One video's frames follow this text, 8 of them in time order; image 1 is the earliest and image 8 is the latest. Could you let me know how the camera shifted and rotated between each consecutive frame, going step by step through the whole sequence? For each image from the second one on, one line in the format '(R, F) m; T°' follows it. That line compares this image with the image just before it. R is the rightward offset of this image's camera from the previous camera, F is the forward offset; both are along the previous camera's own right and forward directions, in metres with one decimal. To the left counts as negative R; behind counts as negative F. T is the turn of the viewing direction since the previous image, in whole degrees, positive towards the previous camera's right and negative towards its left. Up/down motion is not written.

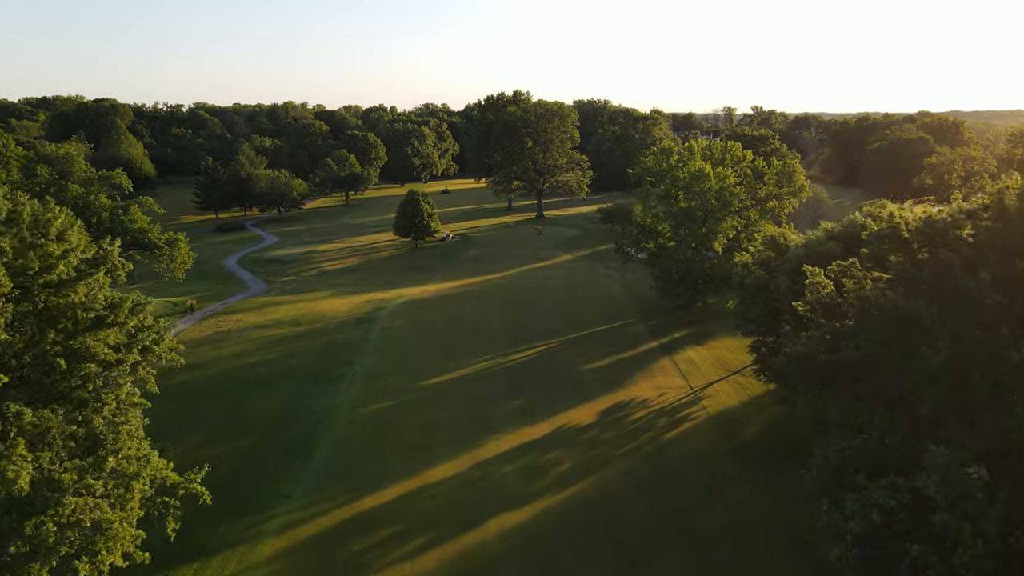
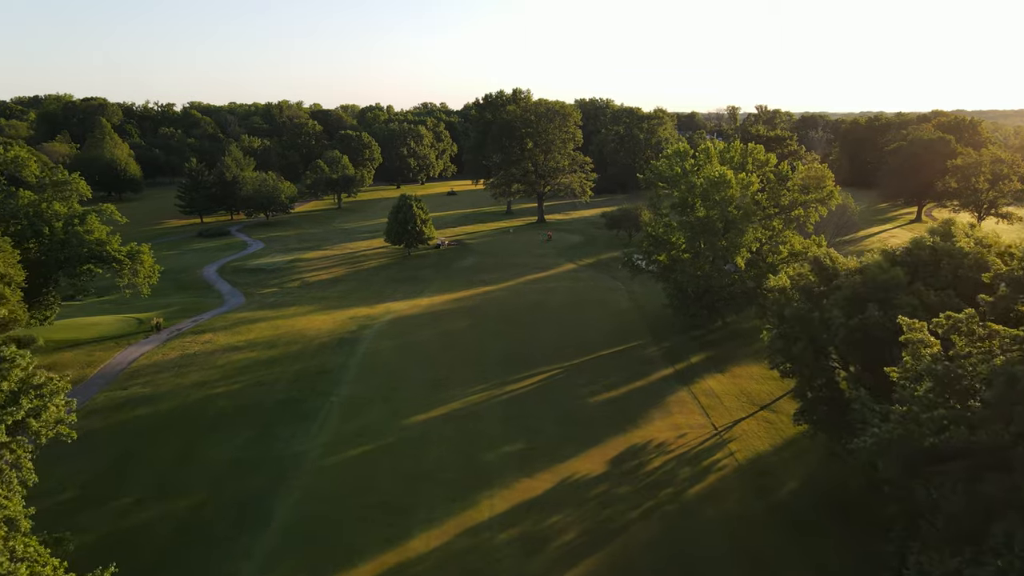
(+0.1, +3.3) m; 0°
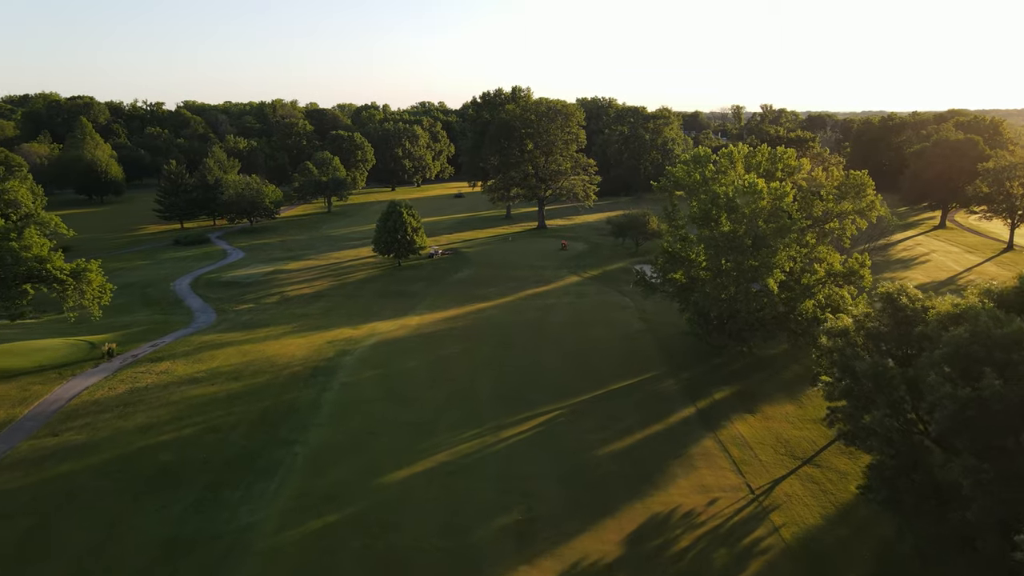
(+0.1, +3.7) m; 0°
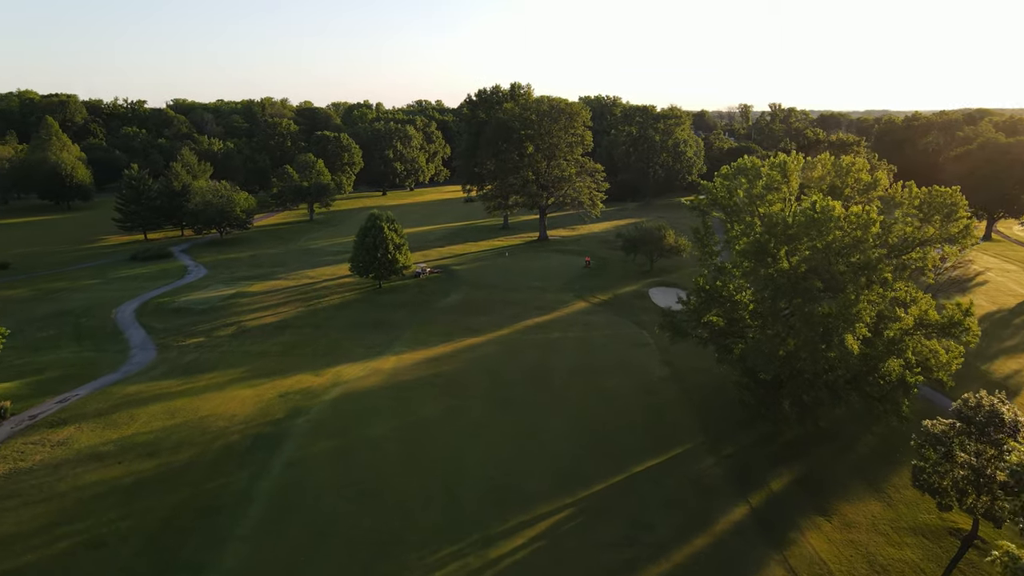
(+0.2, +5.9) m; 0°
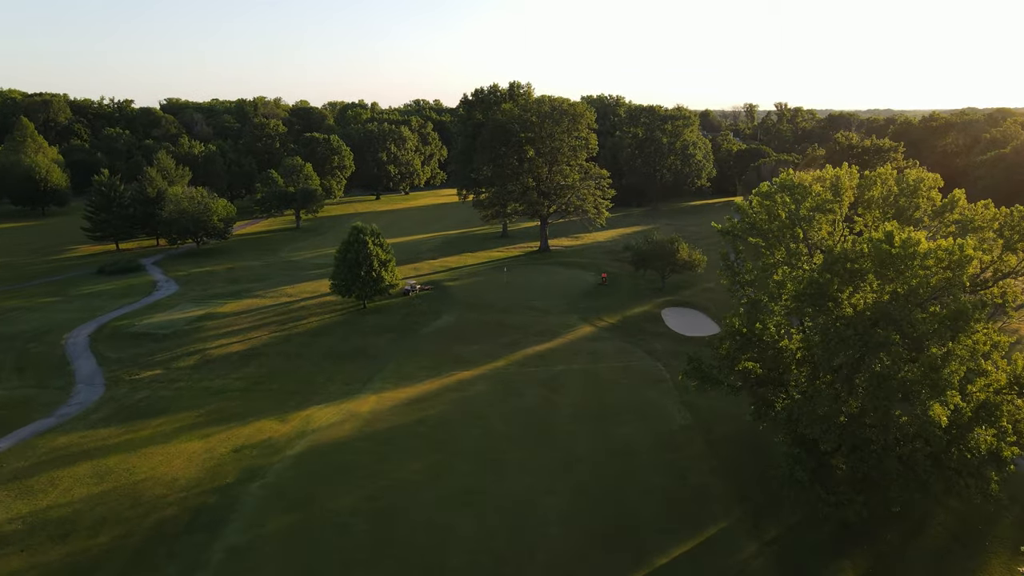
(+0.1, +3.8) m; 0°
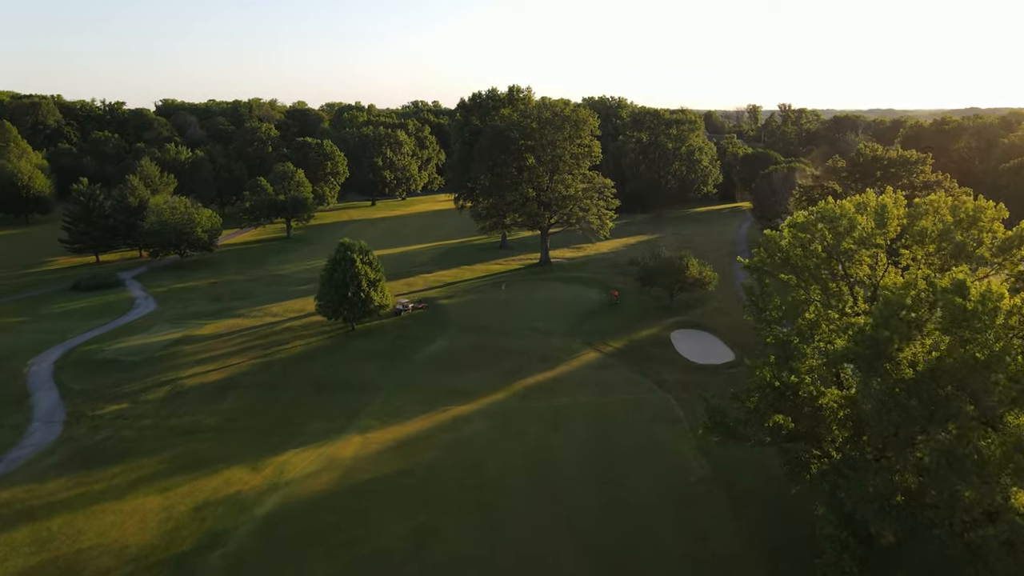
(+0.1, +2.4) m; 0°
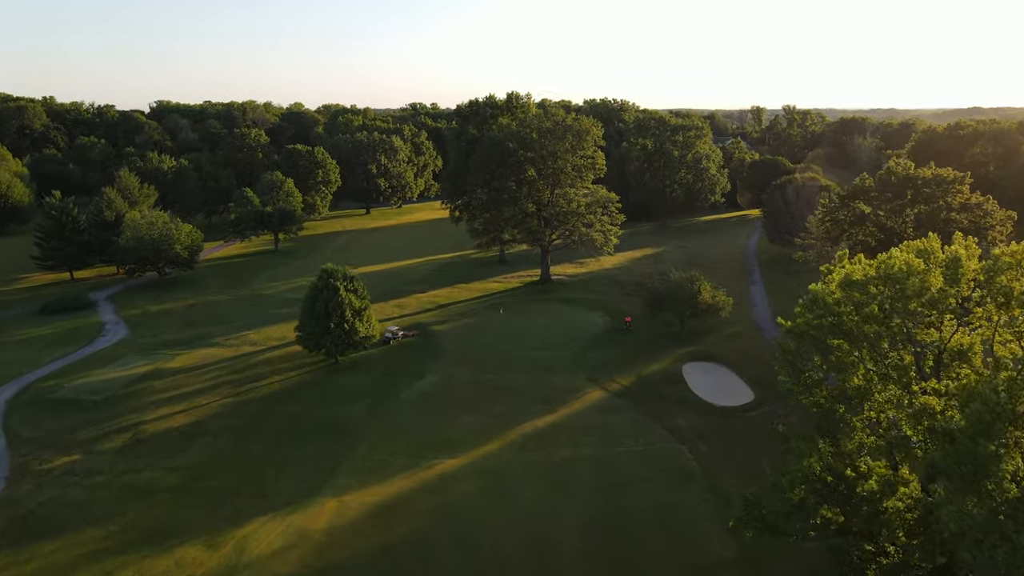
(+0.1, +2.8) m; 0°
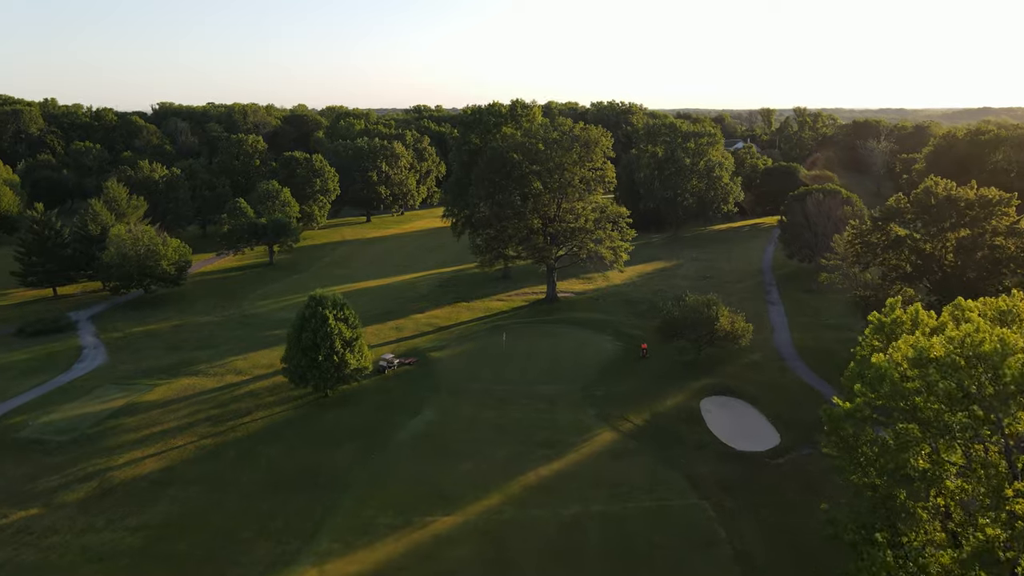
(+0.1, +2.4) m; 0°
